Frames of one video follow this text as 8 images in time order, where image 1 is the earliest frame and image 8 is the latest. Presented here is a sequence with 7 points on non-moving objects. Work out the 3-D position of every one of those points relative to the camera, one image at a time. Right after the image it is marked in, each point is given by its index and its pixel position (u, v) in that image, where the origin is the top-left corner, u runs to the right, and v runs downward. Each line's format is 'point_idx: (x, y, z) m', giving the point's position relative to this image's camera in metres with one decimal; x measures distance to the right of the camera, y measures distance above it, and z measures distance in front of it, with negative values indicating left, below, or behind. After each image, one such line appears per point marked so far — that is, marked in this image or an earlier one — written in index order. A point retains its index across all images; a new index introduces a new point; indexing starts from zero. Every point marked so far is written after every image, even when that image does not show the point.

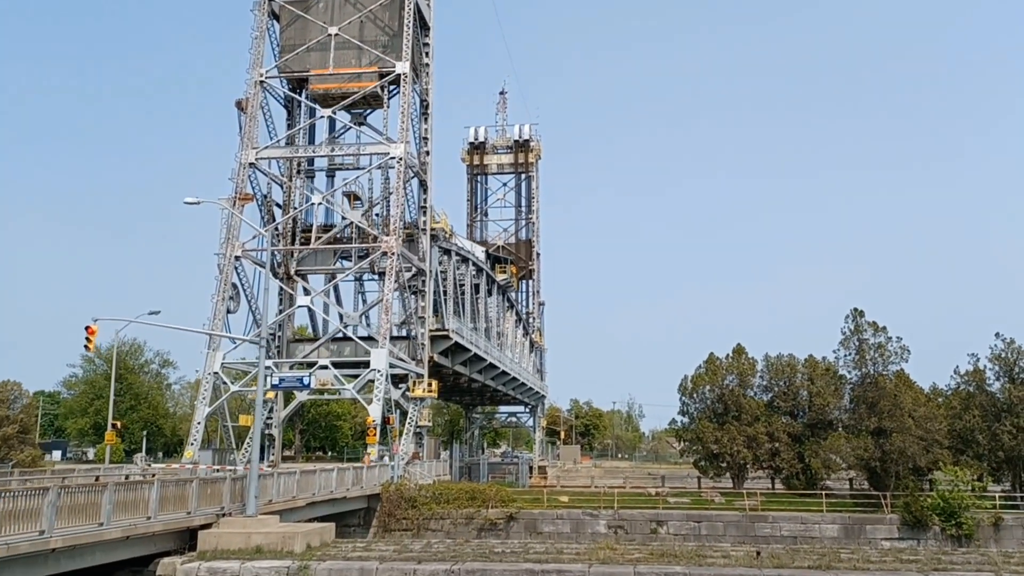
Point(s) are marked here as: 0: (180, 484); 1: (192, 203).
0: (-6.7, -4.0, +17.5) m
1: (-7.2, +1.9, +19.6) m
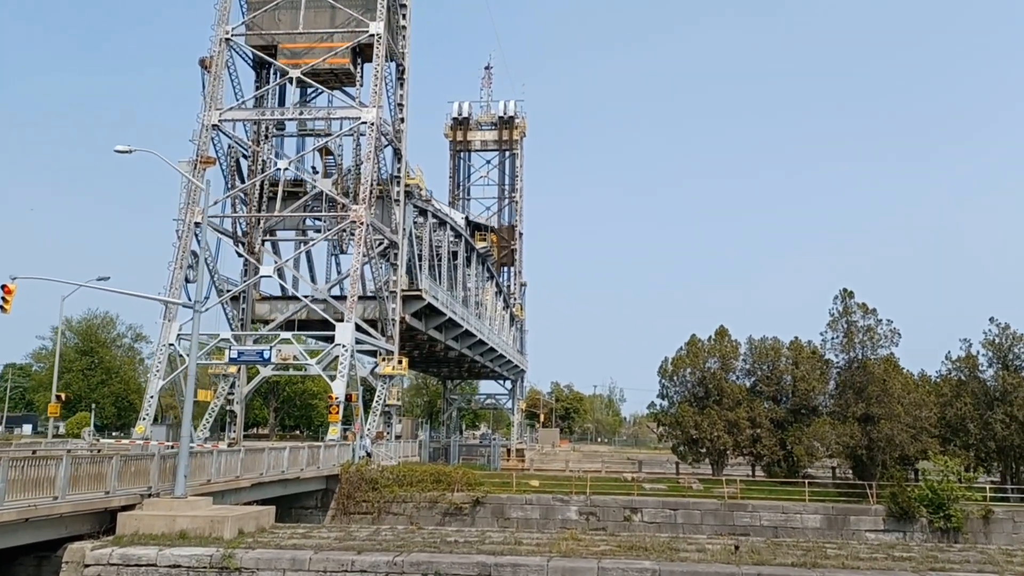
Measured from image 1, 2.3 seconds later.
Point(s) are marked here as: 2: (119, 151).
0: (-7.5, -3.1, +15.8) m
1: (-7.9, +2.8, +17.8) m
2: (-7.9, +2.8, +17.7) m
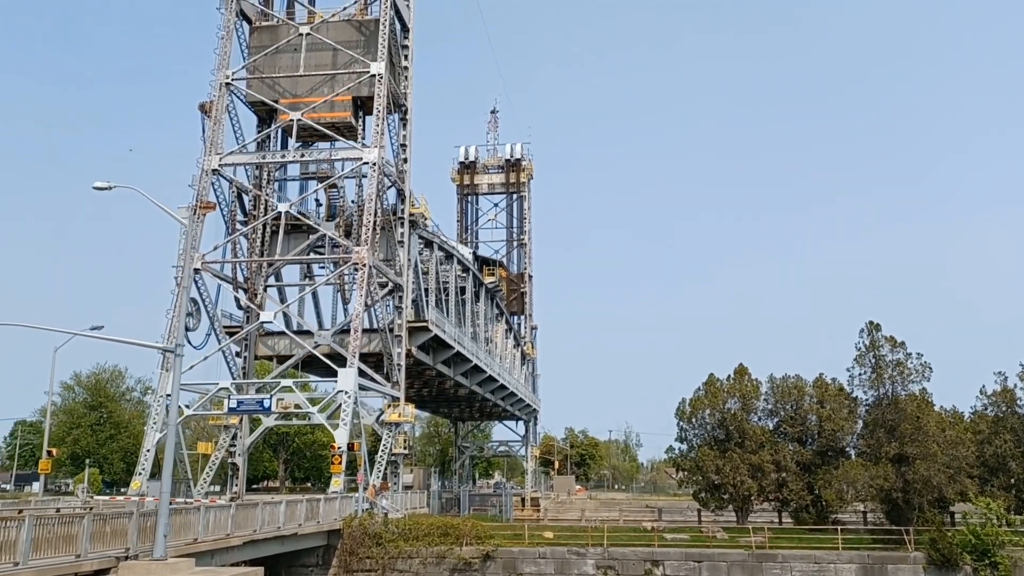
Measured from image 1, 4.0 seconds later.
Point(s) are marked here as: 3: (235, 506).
0: (-7.4, -3.9, +14.4) m
1: (-7.8, +1.9, +16.7) m
2: (-7.9, +1.9, +16.7) m
3: (-6.3, -4.9, +19.8) m
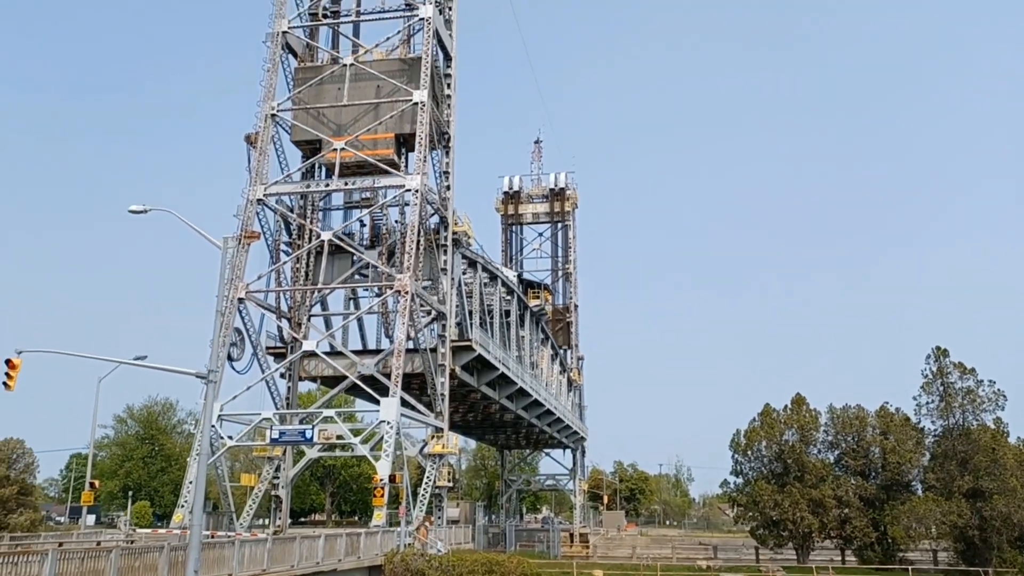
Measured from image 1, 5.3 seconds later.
0: (-6.7, -4.2, +13.8) m
1: (-7.0, +1.5, +16.4) m
2: (-7.1, +1.5, +16.3) m
3: (-5.3, -5.5, +19.1) m
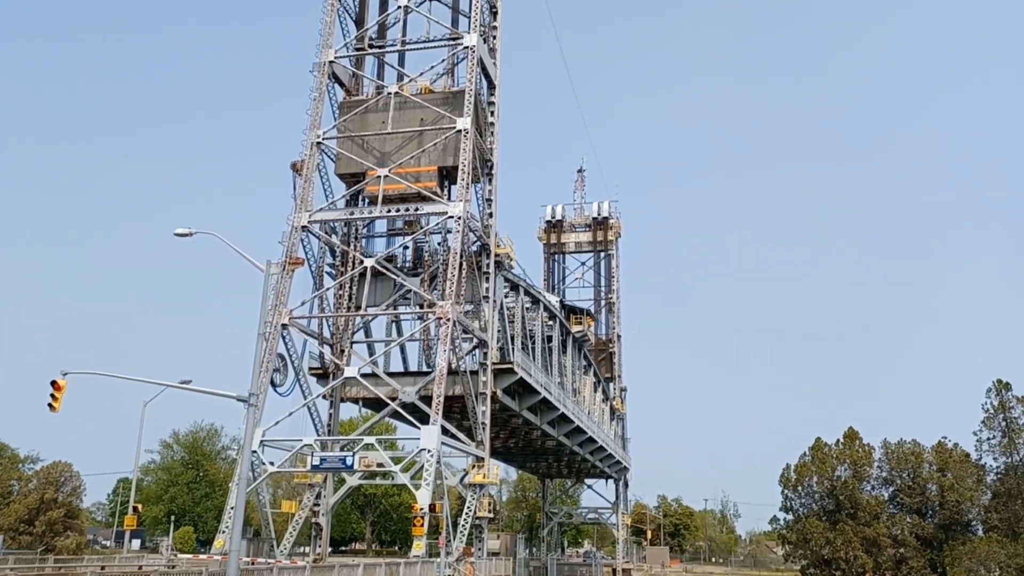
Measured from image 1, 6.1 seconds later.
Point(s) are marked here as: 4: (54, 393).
0: (-6.0, -4.5, +13.6) m
1: (-6.2, +1.1, +16.4) m
2: (-6.2, +1.1, +16.4) m
3: (-4.3, -6.0, +18.8) m
4: (-8.5, -1.9, +16.3) m
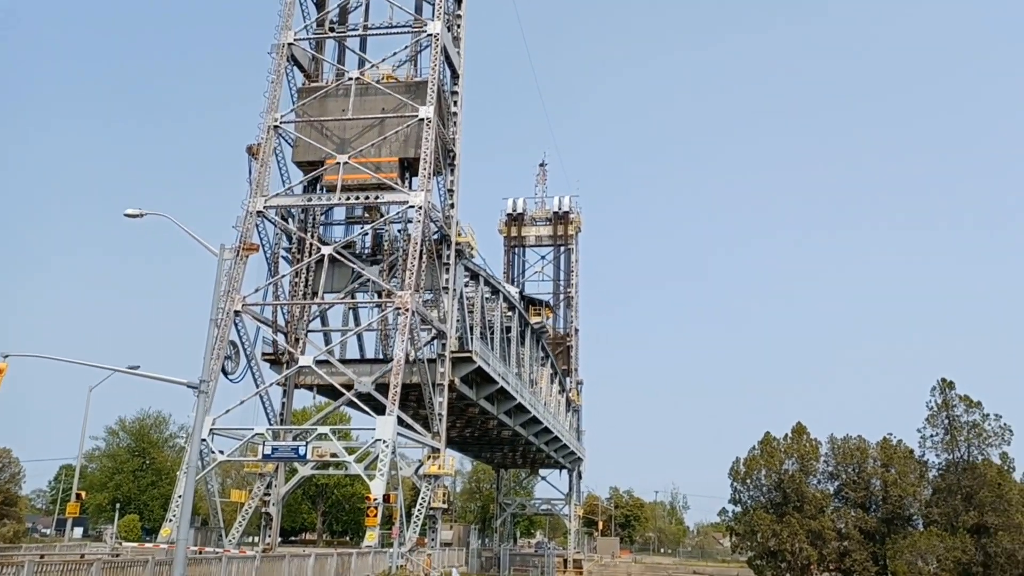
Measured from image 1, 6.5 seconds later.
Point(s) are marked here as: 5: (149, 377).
0: (-6.7, -4.3, +13.3) m
1: (-7.0, +1.4, +16.0) m
2: (-7.0, +1.4, +16.0) m
3: (-5.4, -5.7, +18.6) m
4: (-9.3, -1.6, +15.8) m
5: (-6.8, -1.7, +16.4) m
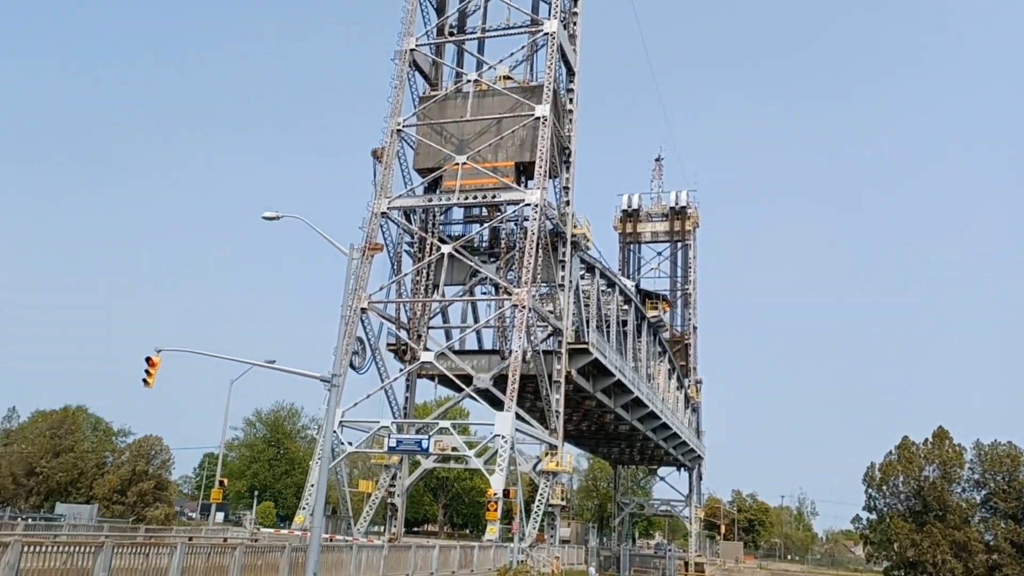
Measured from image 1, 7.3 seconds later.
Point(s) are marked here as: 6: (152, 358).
0: (-4.7, -4.2, +14.0) m
1: (-4.6, +1.4, +16.7) m
2: (-4.7, +1.4, +16.7) m
3: (-2.7, -5.7, +19.1) m
4: (-7.0, -1.5, +16.8) m
5: (-4.4, -1.6, +17.0) m
6: (-6.9, -1.3, +16.7) m
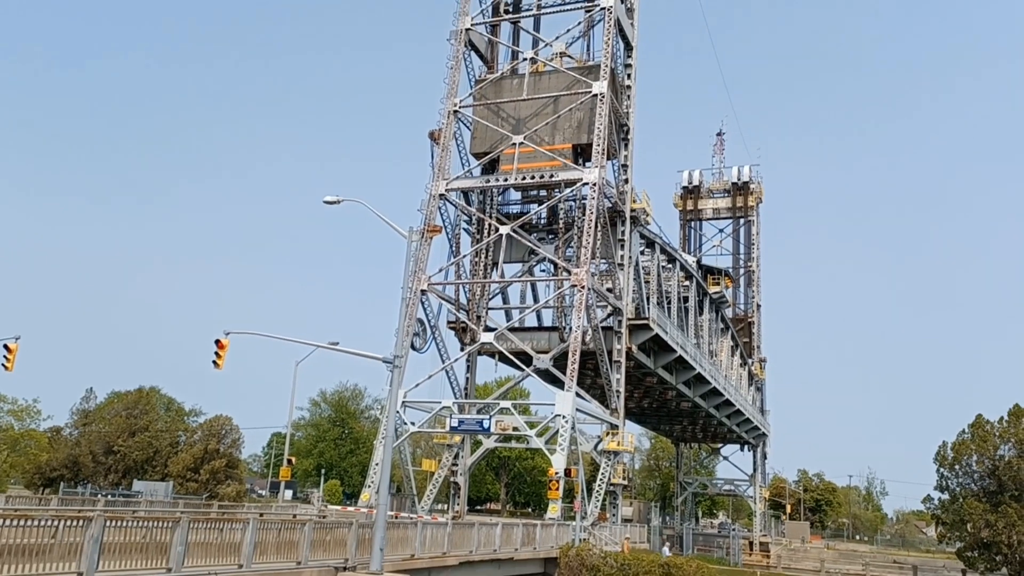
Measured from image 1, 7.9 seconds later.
0: (-3.7, -4.0, +14.4) m
1: (-3.5, +1.7, +17.0) m
2: (-3.6, +1.8, +17.0) m
3: (-1.3, -5.3, +19.4) m
4: (-5.8, -1.2, +17.3) m
5: (-3.2, -1.3, +17.3) m
6: (-5.7, -1.0, +17.2) m
